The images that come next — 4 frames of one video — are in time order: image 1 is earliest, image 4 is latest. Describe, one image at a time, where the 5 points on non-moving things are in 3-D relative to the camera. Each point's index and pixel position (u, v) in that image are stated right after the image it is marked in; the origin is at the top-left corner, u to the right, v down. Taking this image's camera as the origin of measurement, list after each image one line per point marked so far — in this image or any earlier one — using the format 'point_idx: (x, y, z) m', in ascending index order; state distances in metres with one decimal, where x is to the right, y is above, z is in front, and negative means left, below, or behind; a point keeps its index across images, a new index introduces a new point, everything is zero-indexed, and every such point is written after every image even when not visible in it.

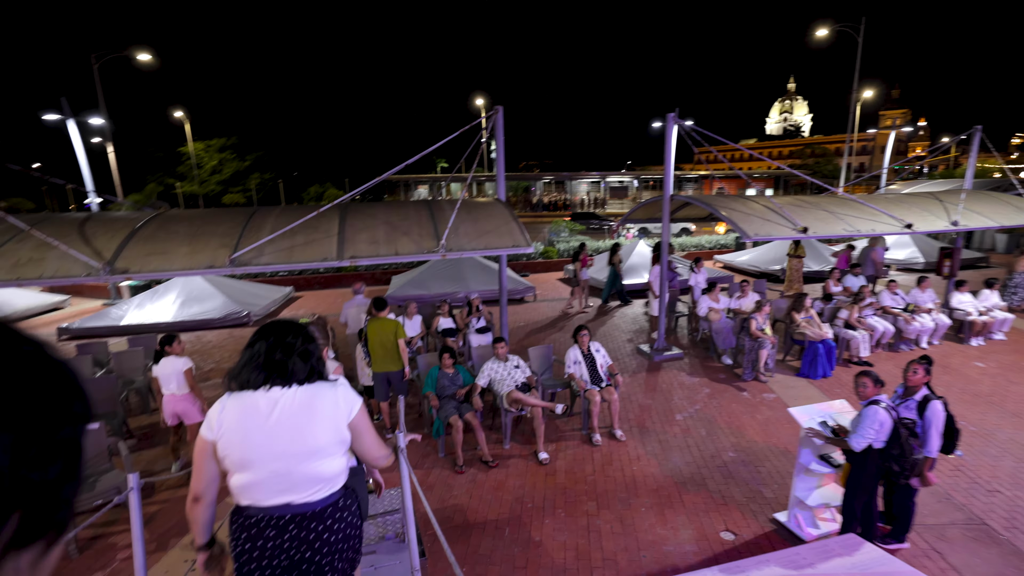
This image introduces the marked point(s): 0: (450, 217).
0: (-0.9, +1.1, +7.7) m
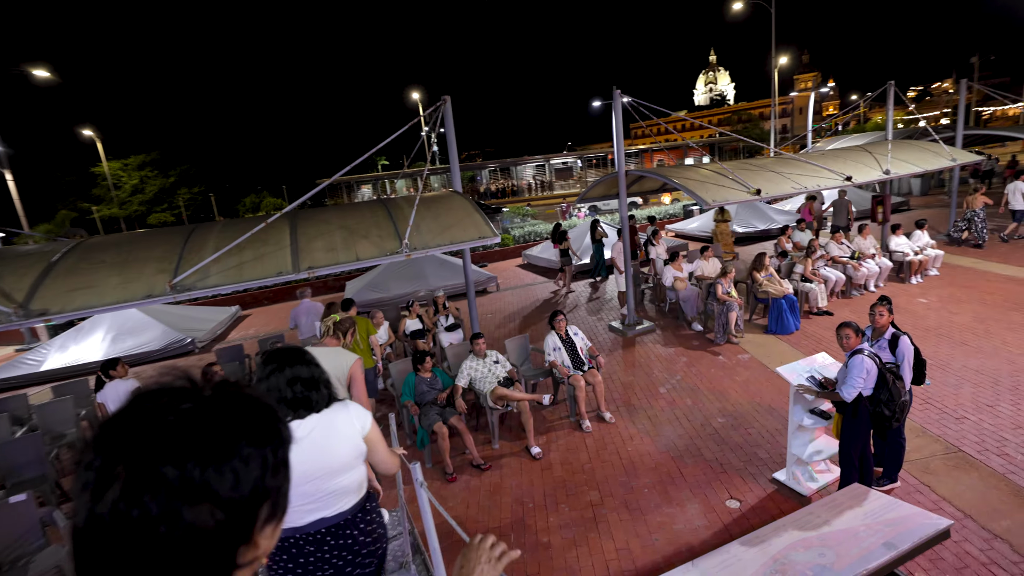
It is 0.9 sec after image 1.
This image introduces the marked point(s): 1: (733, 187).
0: (-1.5, +1.1, +7.3) m
1: (+3.9, +1.8, +8.7) m
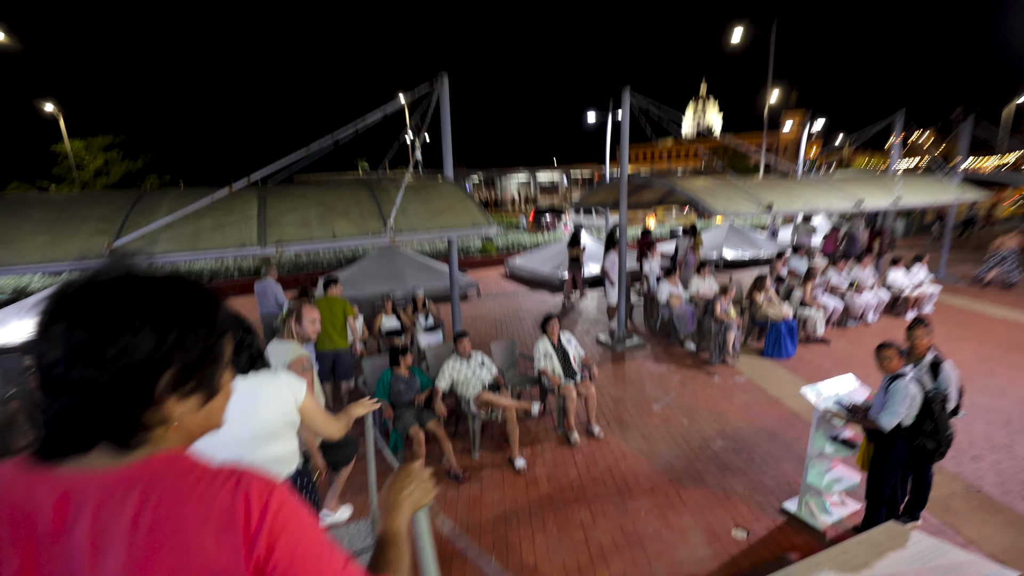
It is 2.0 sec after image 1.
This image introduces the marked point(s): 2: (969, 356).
0: (-1.5, +1.2, +6.8) m
1: (+3.9, +1.5, +8.4) m
2: (+7.5, -1.1, +8.1) m
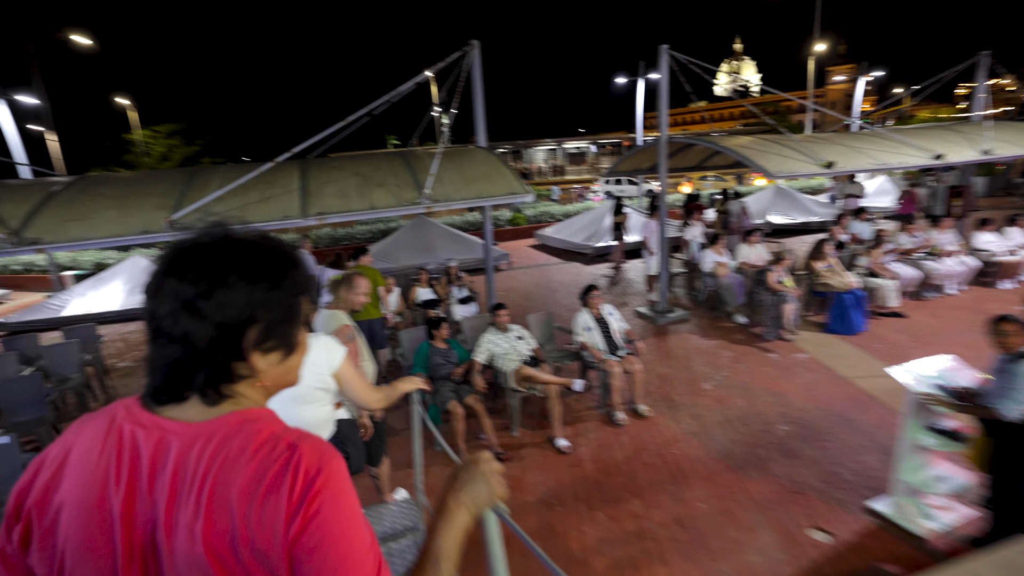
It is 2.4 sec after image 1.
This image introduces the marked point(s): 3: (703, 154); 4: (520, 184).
0: (-1.0, +1.6, +6.3) m
1: (+4.5, +2.0, +7.6) m
2: (+8.1, -0.6, +7.2) m
3: (+3.8, +2.7, +9.8) m
4: (+0.1, +1.3, +5.9) m
